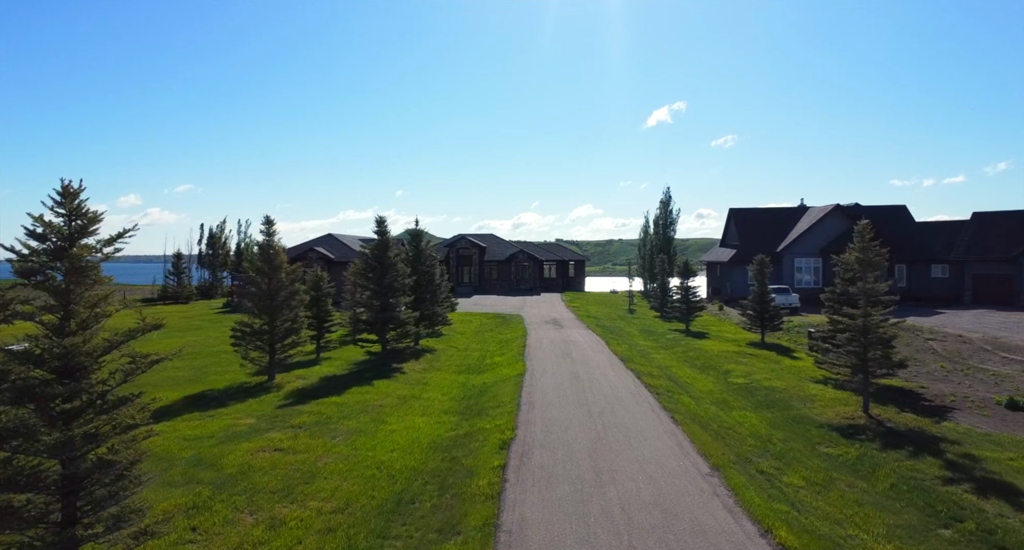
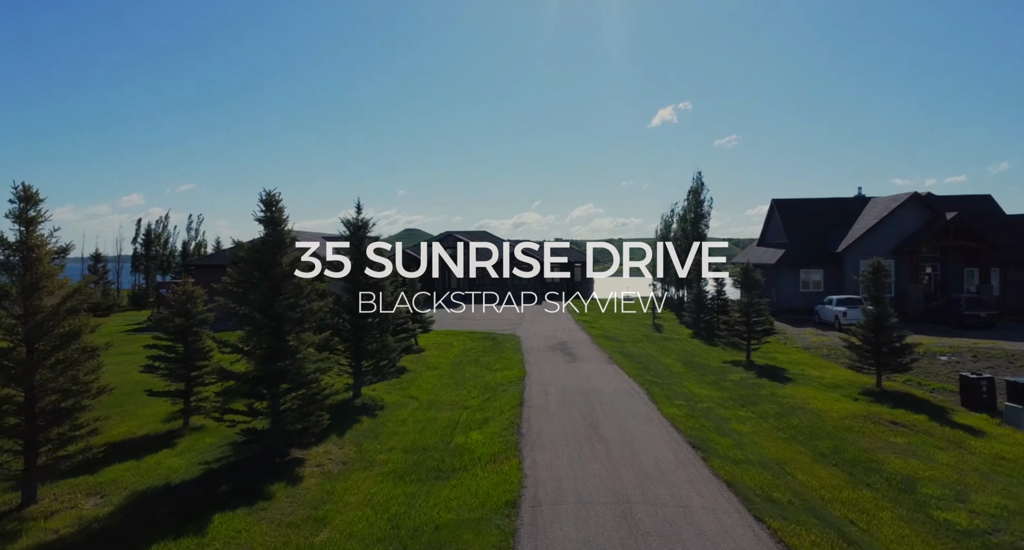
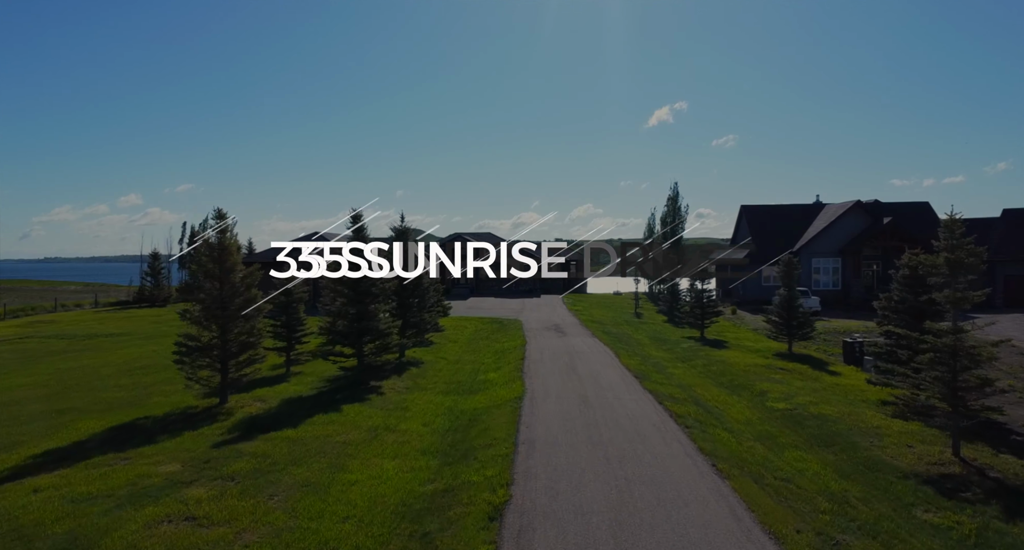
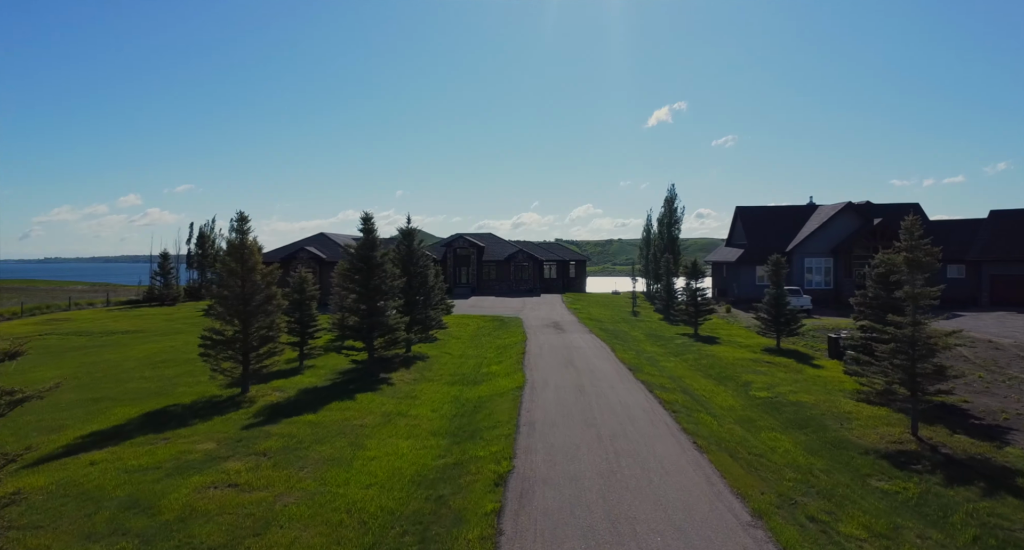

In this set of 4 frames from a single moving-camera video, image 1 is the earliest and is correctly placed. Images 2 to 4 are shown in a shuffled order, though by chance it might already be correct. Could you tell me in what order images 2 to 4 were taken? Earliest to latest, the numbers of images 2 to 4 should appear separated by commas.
4, 3, 2
